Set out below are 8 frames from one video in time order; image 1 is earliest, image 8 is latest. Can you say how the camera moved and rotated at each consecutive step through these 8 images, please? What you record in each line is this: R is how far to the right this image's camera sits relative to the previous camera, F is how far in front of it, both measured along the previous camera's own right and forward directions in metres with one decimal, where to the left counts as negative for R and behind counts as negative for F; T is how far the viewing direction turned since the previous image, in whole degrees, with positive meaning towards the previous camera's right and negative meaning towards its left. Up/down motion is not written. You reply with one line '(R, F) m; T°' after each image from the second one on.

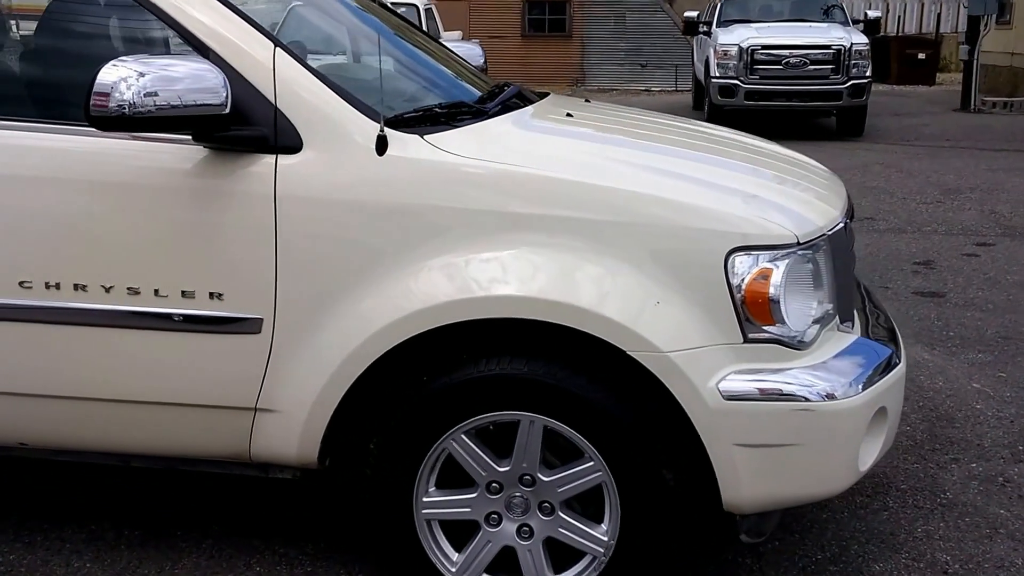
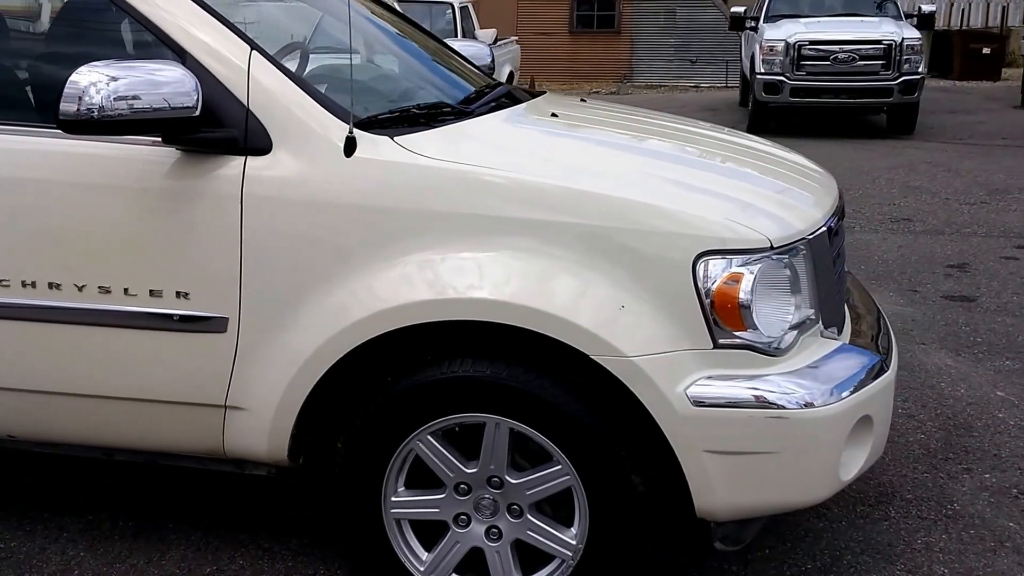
(+0.2, 0.0) m; -3°
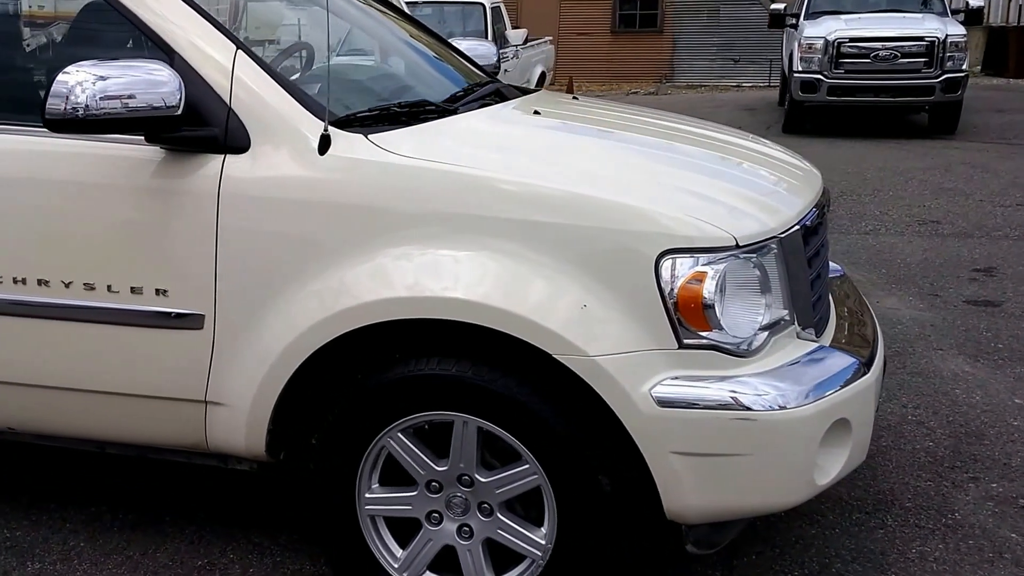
(+0.2, 0.0) m; -3°
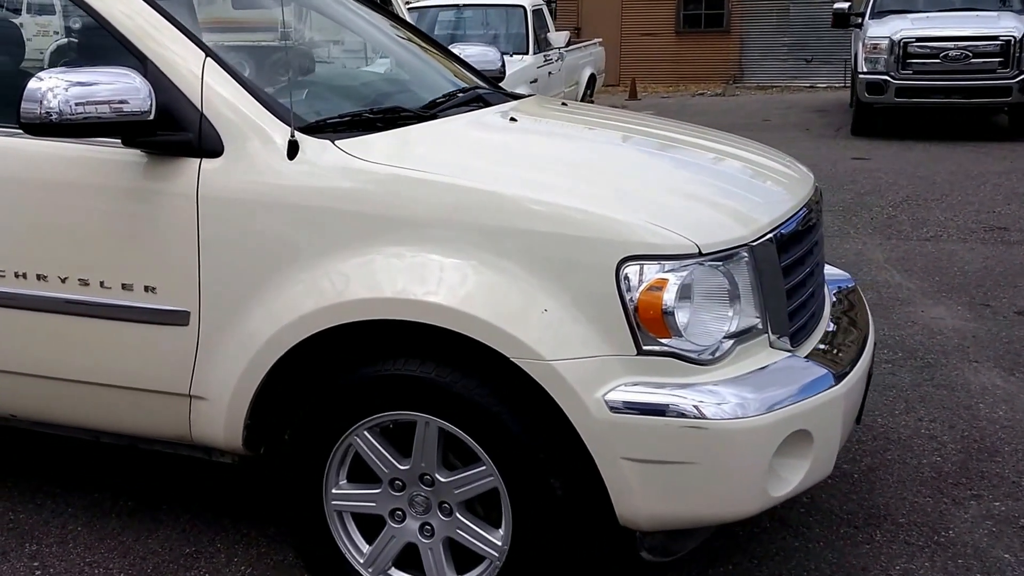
(+0.3, 0.0) m; -5°
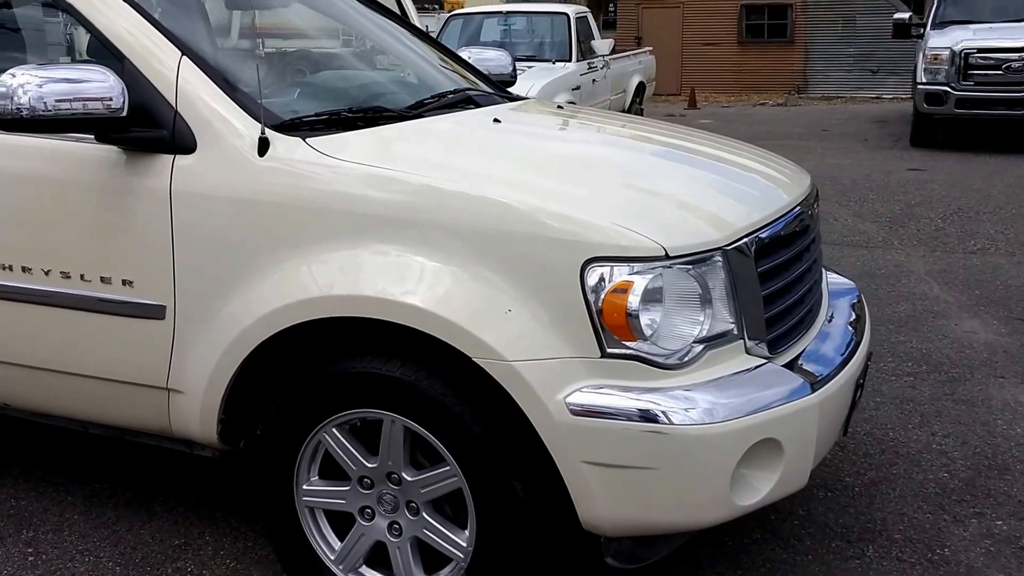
(+0.3, 0.0) m; -4°
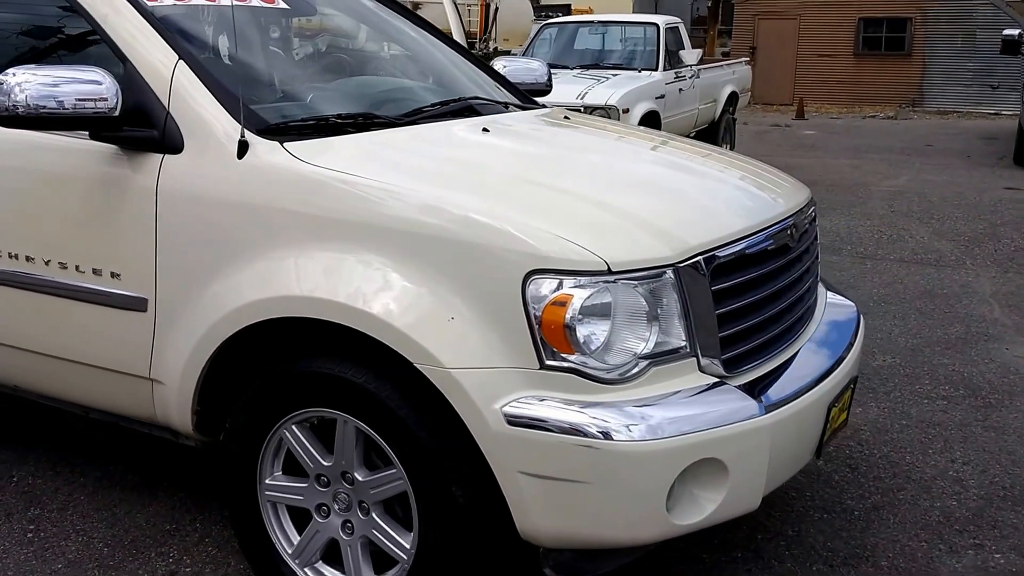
(+0.4, 0.0) m; -7°
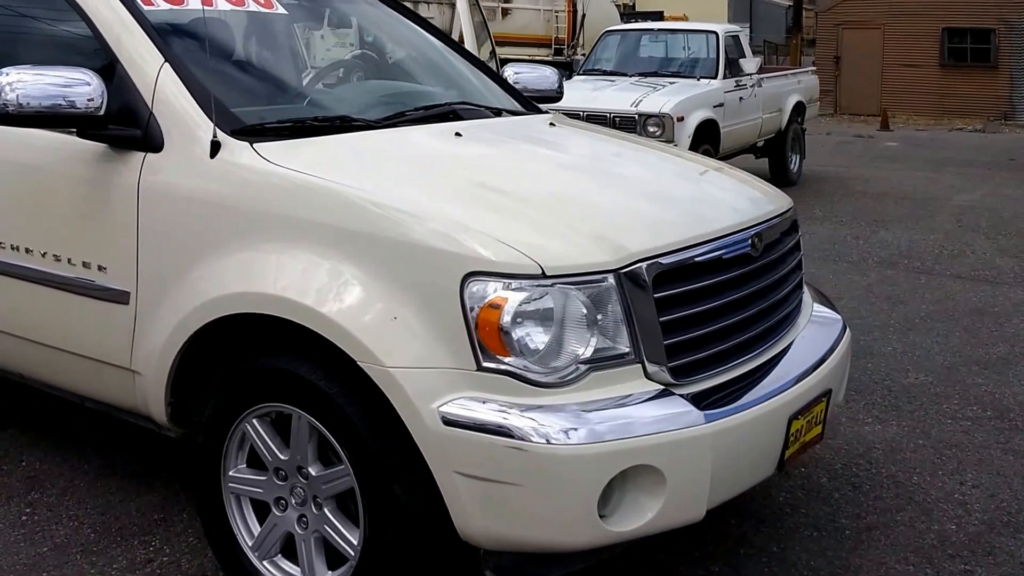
(+0.4, 0.0) m; -5°
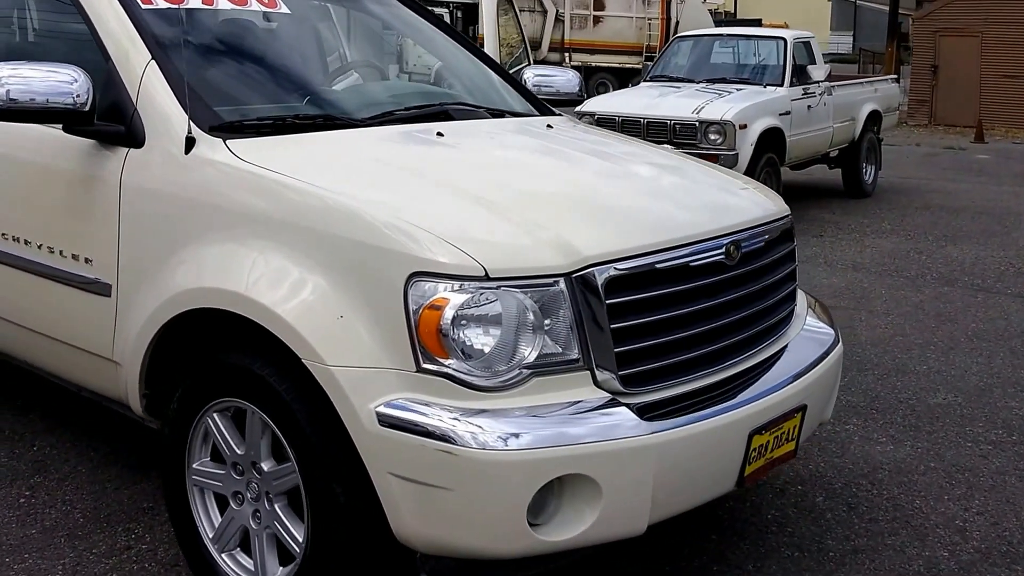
(+0.4, +0.1) m; -5°
